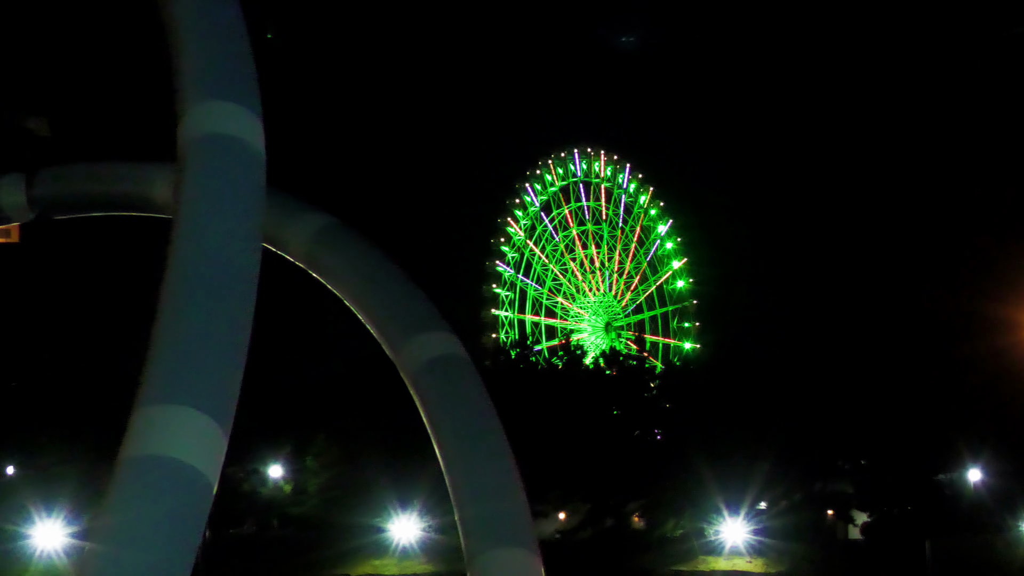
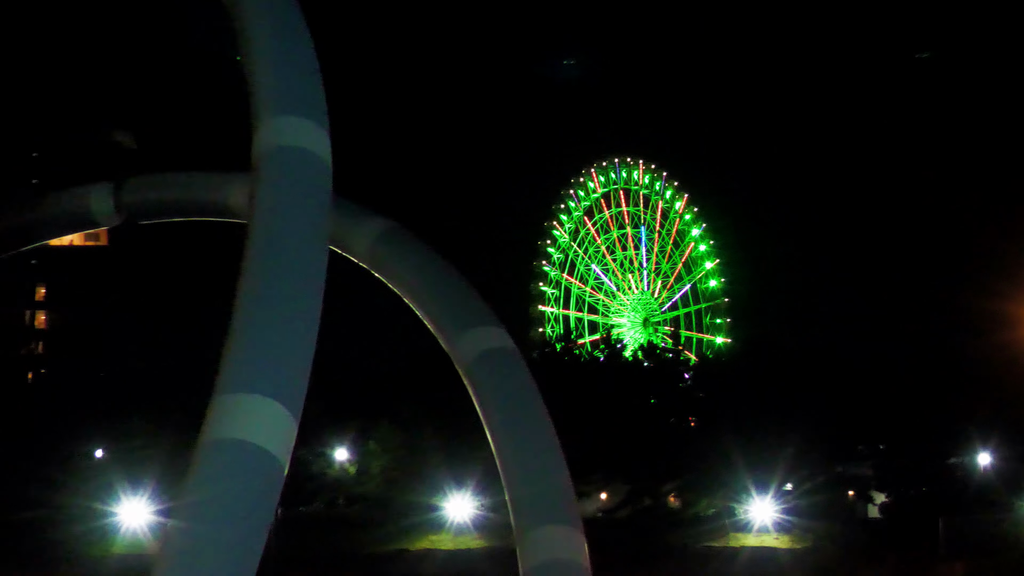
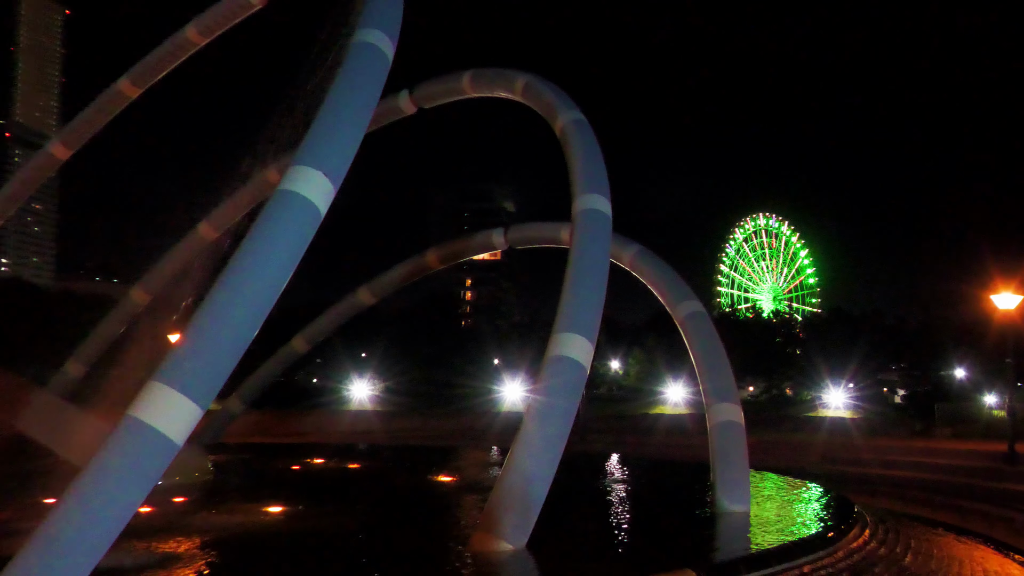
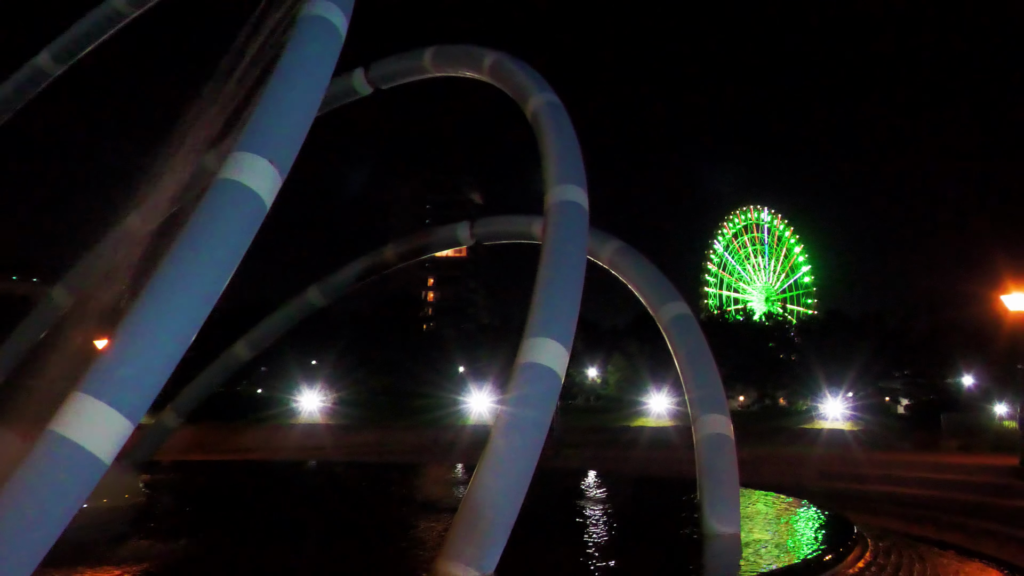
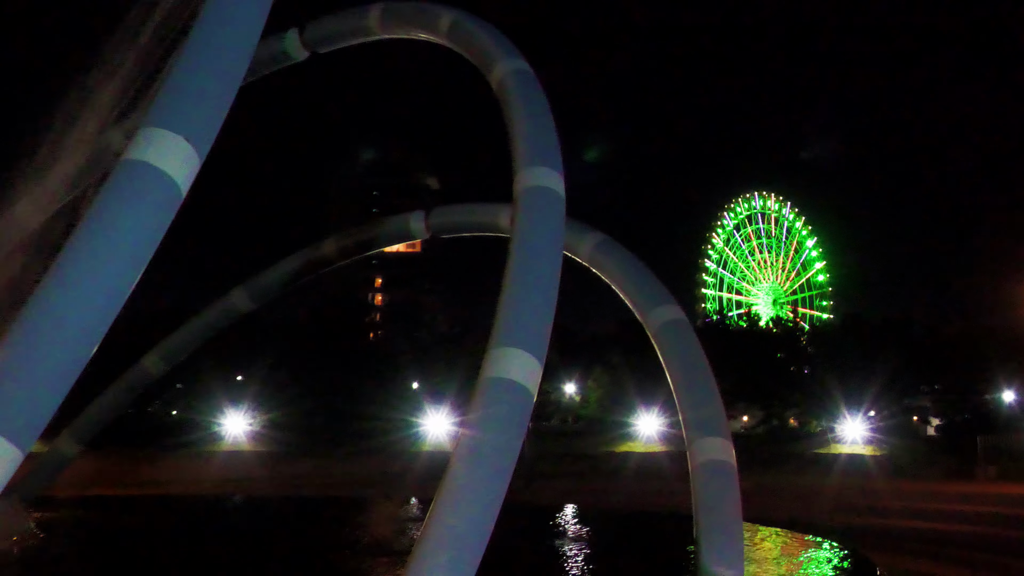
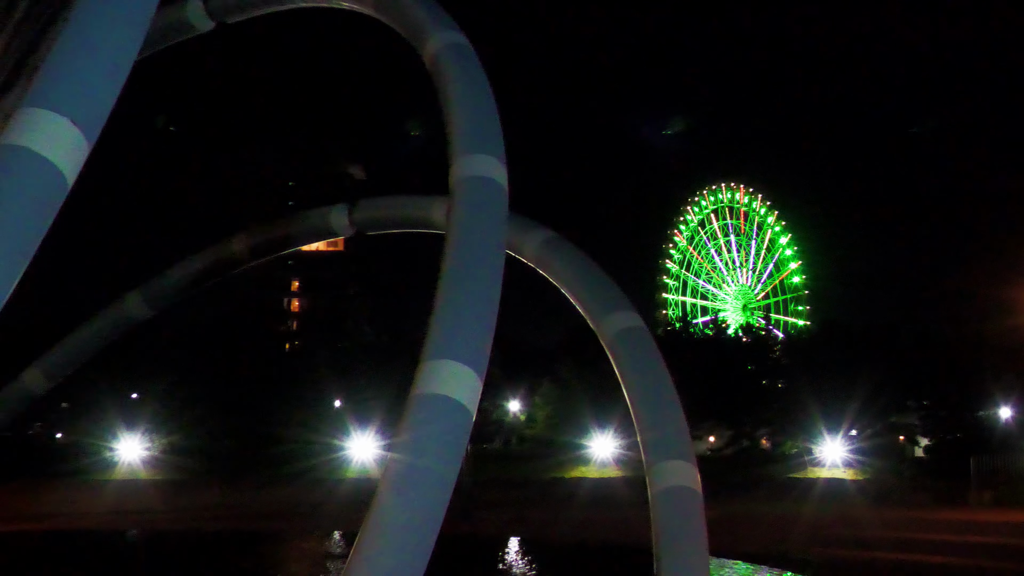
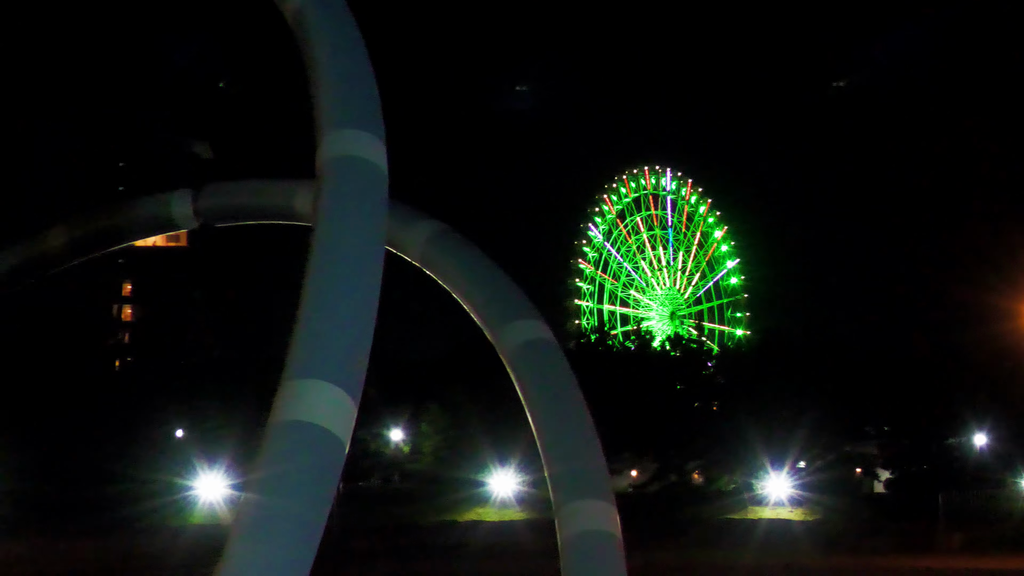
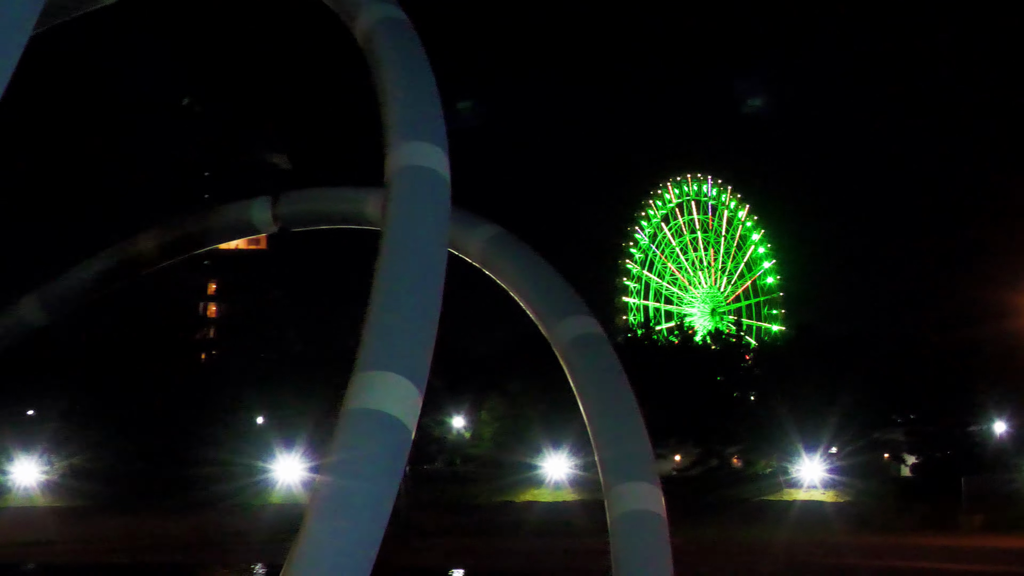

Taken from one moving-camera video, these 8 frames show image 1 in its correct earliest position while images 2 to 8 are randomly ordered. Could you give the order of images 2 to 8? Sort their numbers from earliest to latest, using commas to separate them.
2, 7, 8, 6, 5, 4, 3
